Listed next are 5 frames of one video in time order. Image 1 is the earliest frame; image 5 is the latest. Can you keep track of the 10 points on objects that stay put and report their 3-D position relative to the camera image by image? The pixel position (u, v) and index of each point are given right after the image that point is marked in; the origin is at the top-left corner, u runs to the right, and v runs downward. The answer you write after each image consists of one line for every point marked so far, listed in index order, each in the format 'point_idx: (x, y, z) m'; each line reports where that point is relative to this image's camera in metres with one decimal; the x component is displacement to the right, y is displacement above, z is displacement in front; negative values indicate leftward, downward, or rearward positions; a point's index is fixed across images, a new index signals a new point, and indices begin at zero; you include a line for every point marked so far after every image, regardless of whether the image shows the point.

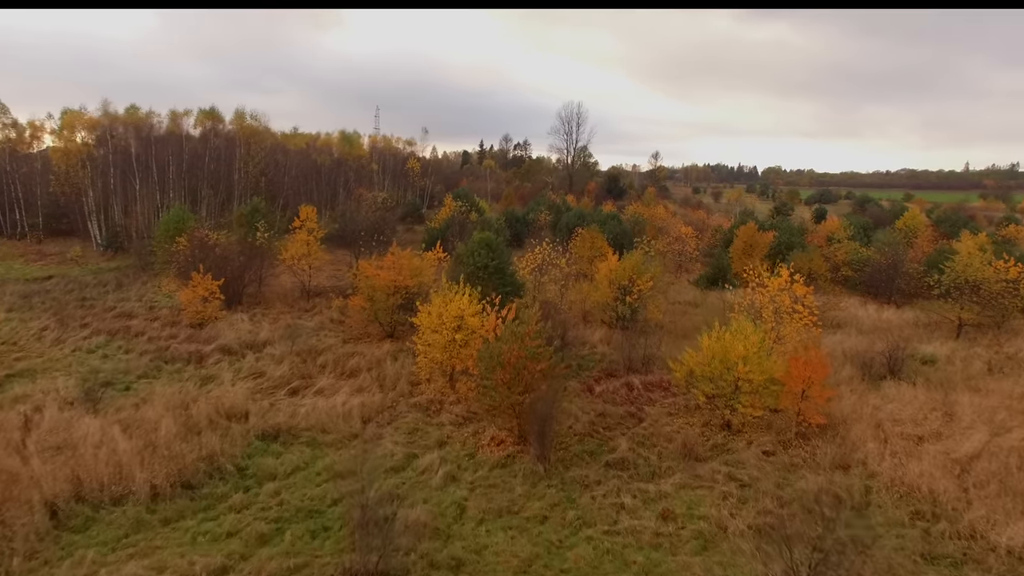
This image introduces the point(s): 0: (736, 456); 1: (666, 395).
0: (+4.5, -3.4, +14.4) m
1: (+3.9, -2.7, +17.9) m
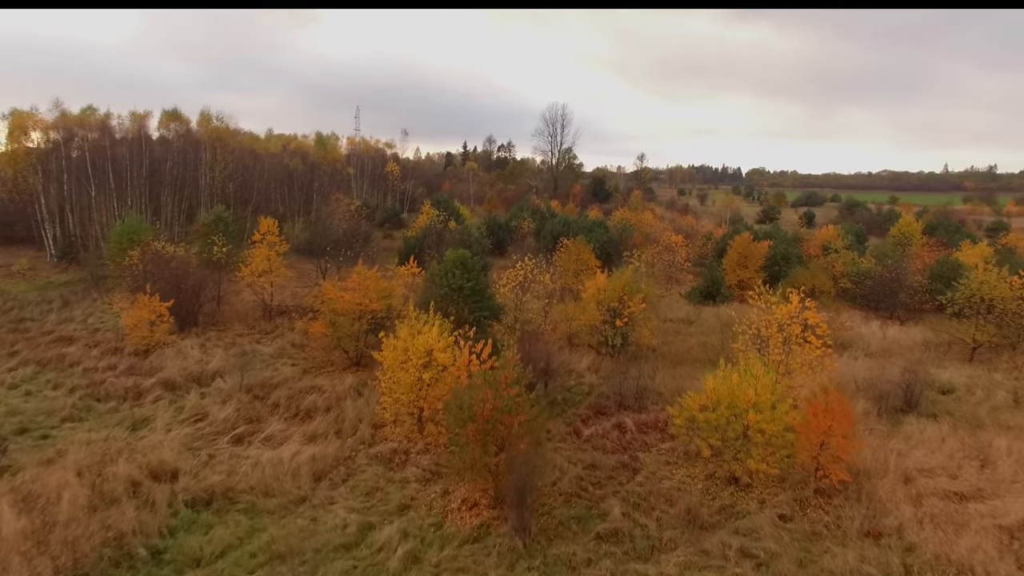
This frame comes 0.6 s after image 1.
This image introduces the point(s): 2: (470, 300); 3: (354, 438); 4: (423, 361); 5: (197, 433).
0: (+4.1, -4.1, +12.4) m
1: (+3.3, -3.4, +15.8) m
2: (-1.2, -0.3, +19.7) m
3: (-3.5, -3.3, +15.6) m
4: (-1.9, -1.6, +15.4) m
5: (-6.8, -3.1, +15.4) m
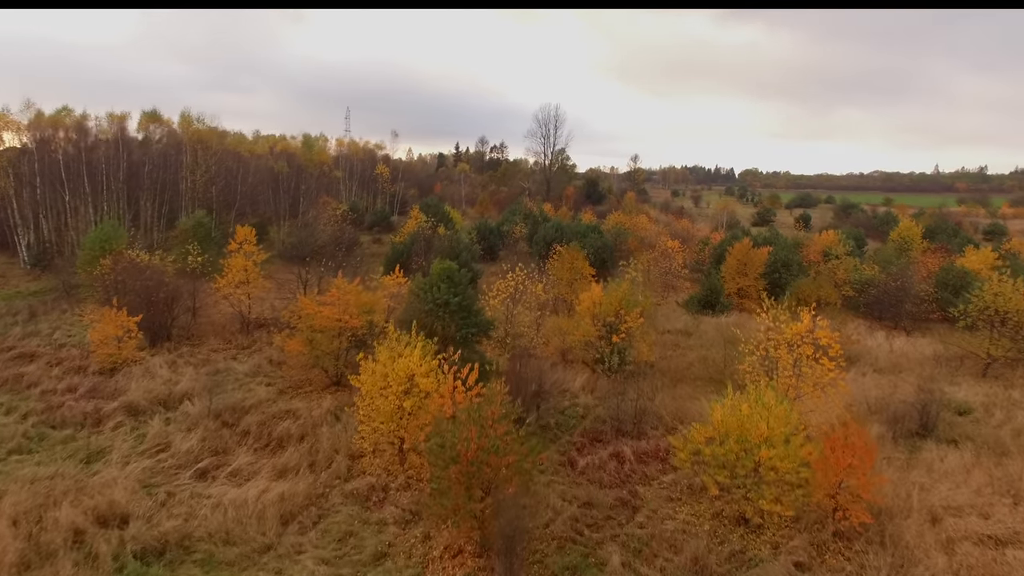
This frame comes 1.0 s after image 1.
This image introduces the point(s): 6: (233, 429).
0: (+3.9, -4.4, +11.1) m
1: (+3.1, -3.7, +14.6) m
2: (-1.4, -0.7, +18.5) m
3: (-3.7, -3.7, +14.3) m
4: (-2.2, -2.0, +14.1) m
5: (-7.1, -3.5, +14.1) m
6: (-6.3, -3.2, +16.1) m
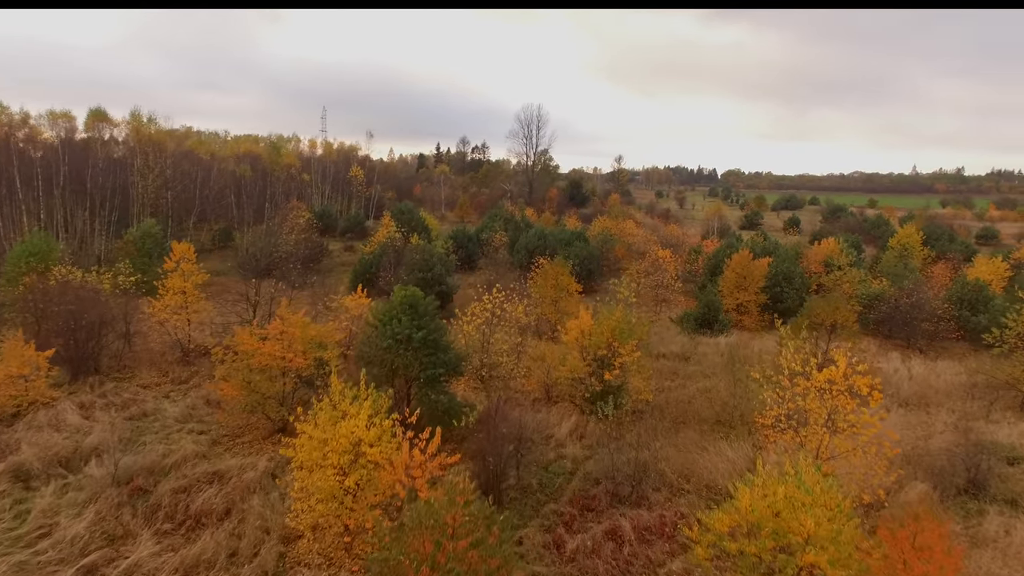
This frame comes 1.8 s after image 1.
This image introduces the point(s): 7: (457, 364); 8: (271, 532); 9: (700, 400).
0: (+3.5, -5.1, +8.4) m
1: (+2.7, -4.4, +11.8) m
2: (-2.0, -1.4, +15.6) m
3: (-4.1, -4.4, +11.3) m
4: (-2.6, -2.7, +11.2) m
5: (-7.5, -4.3, +11.0) m
6: (-6.8, -3.9, +13.1) m
7: (-1.3, -1.8, +16.3) m
8: (-4.1, -4.2, +12.2) m
9: (+5.1, -3.0, +19.0) m
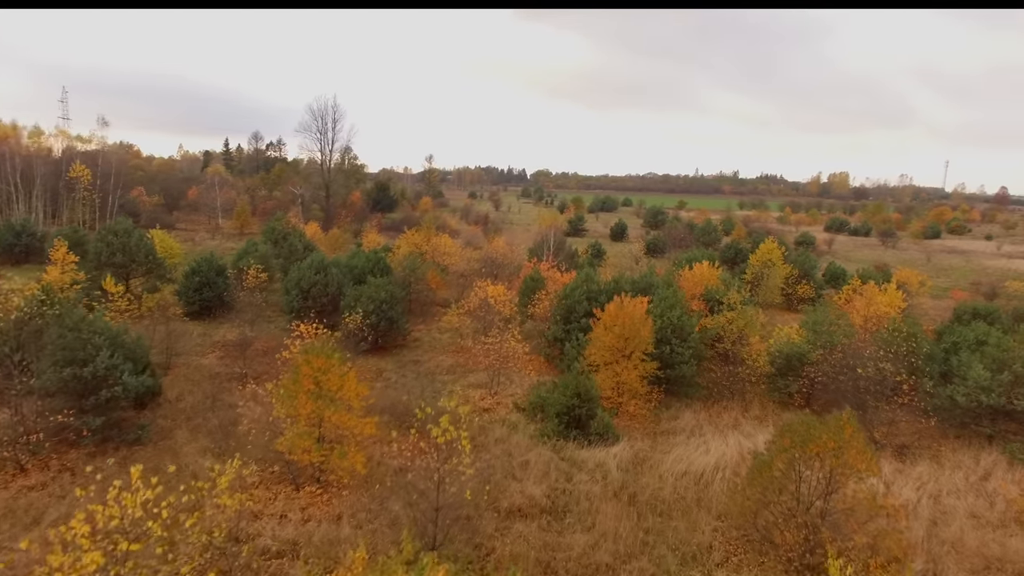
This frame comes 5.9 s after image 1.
0: (+2.8, -7.1, -2.5) m
1: (+1.0, -6.4, +0.6) m
2: (-4.5, -3.6, +3.1) m
3: (-5.4, -6.7, -1.6) m
4: (-4.0, -4.9, -1.3) m
5: (-8.6, -6.7, -2.7) m
6: (-8.5, -6.3, -0.6) m
7: (-4.0, -4.0, +4.0) m
8: (-5.6, -6.5, -0.8) m
9: (+1.5, -5.0, +8.1) m
